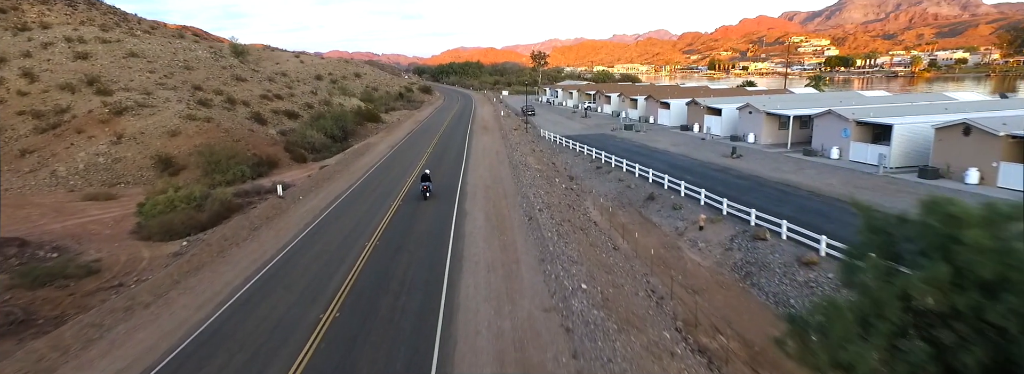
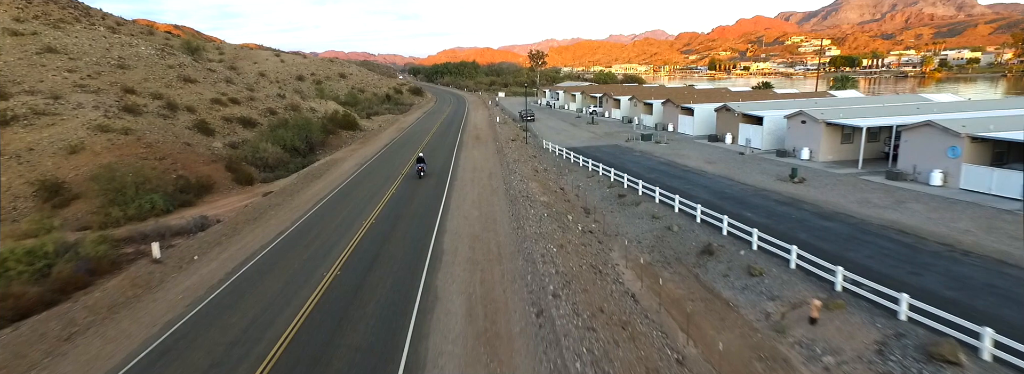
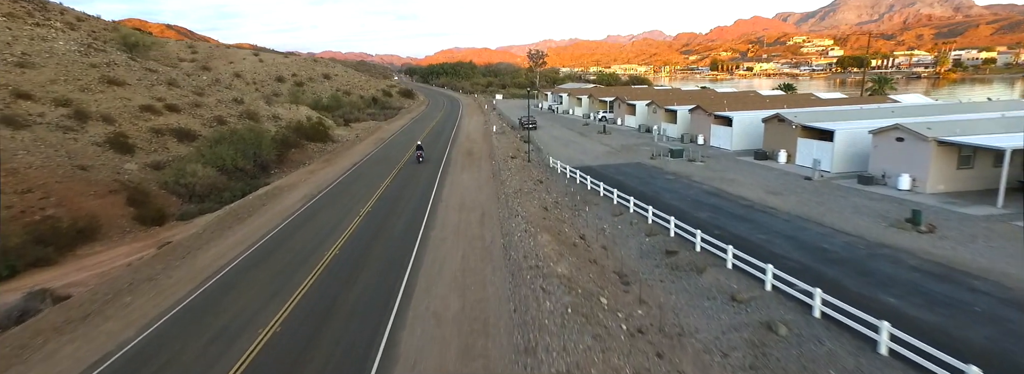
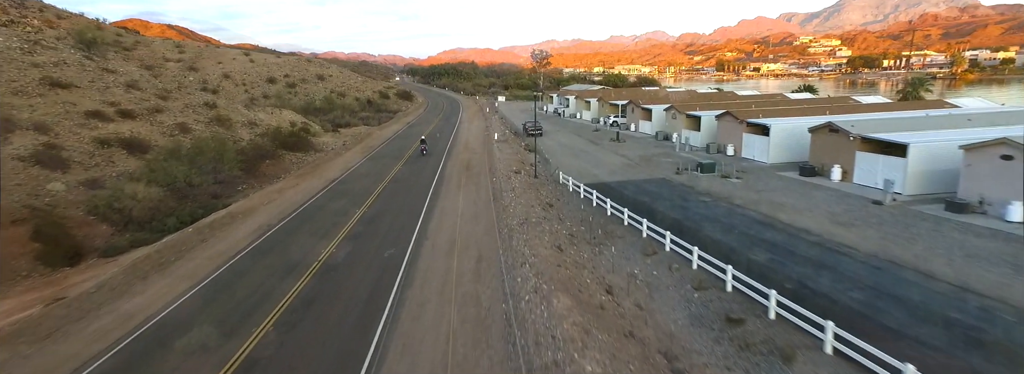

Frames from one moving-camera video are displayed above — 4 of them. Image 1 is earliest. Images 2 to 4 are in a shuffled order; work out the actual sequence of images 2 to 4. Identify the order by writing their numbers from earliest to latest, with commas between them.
2, 3, 4
